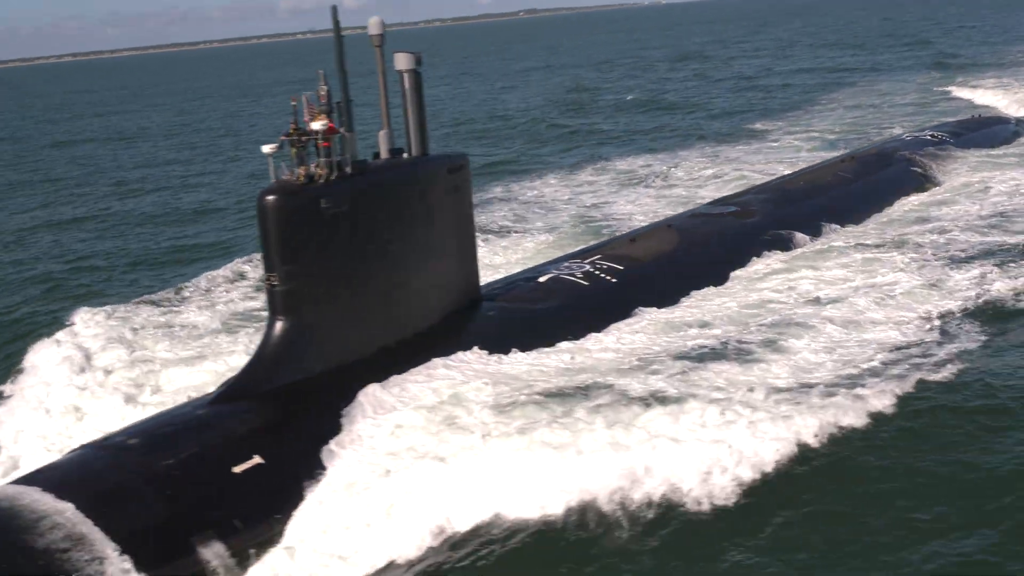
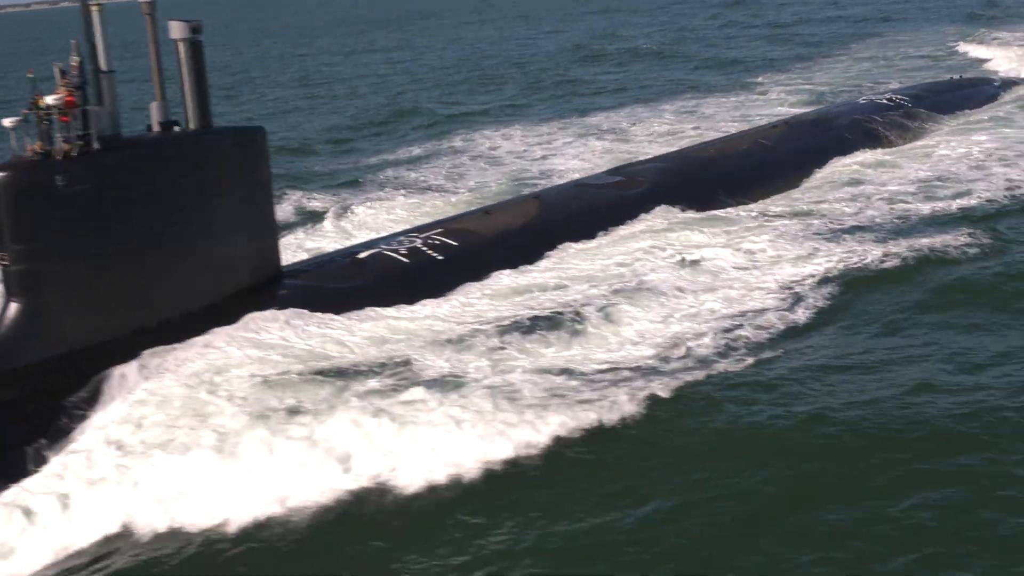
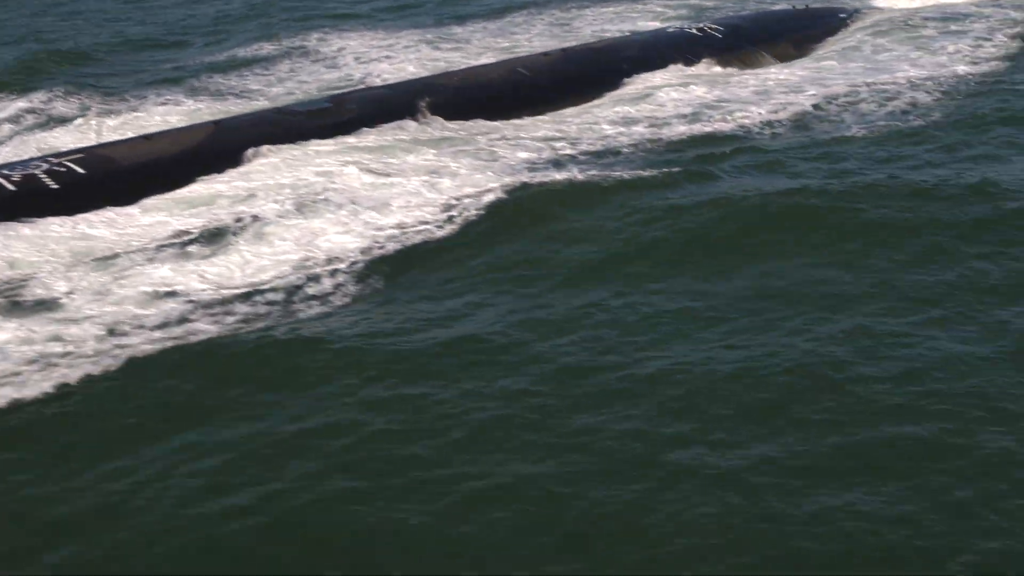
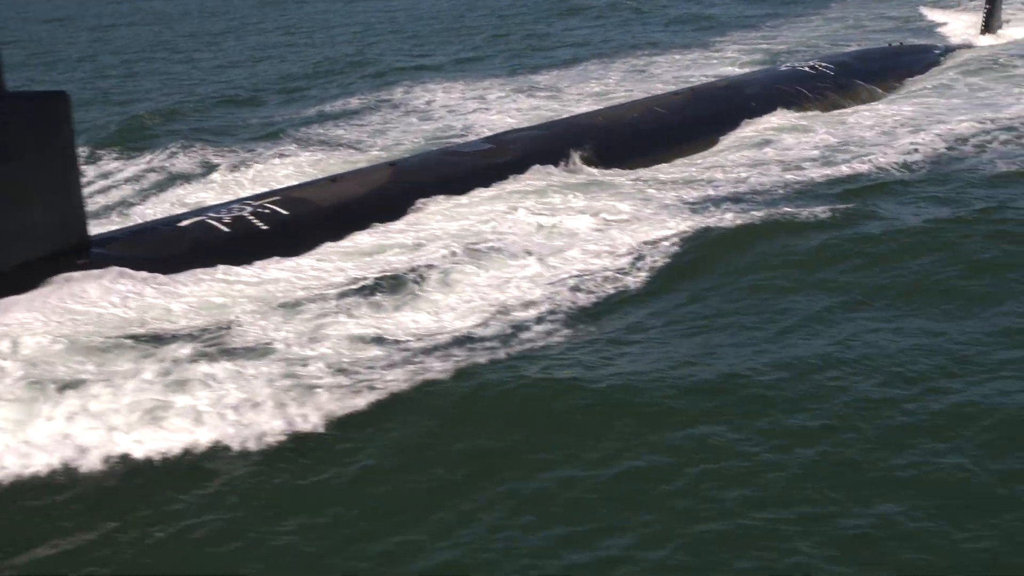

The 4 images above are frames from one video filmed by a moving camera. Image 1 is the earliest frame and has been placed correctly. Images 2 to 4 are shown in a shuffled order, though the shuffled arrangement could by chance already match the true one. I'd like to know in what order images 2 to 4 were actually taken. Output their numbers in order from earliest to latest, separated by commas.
2, 4, 3
